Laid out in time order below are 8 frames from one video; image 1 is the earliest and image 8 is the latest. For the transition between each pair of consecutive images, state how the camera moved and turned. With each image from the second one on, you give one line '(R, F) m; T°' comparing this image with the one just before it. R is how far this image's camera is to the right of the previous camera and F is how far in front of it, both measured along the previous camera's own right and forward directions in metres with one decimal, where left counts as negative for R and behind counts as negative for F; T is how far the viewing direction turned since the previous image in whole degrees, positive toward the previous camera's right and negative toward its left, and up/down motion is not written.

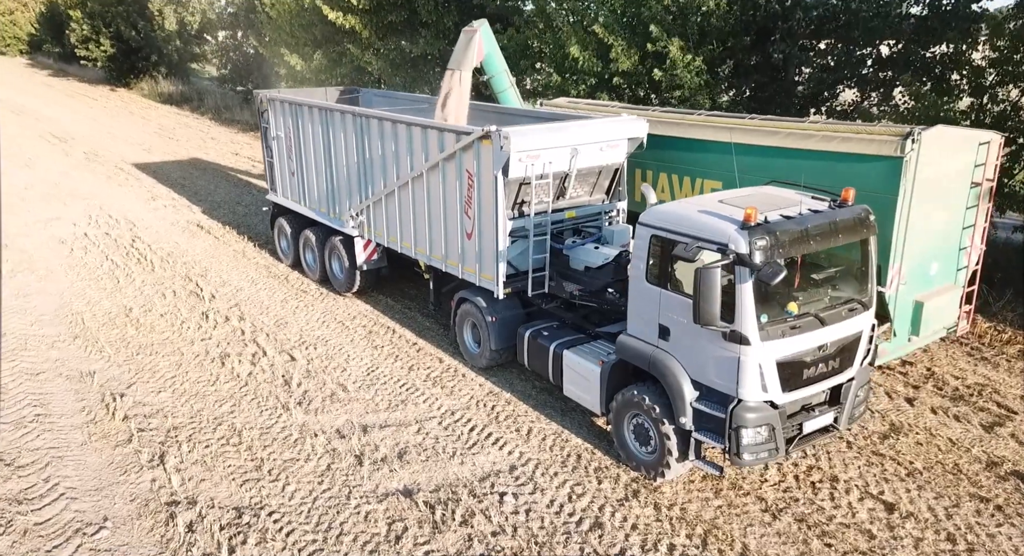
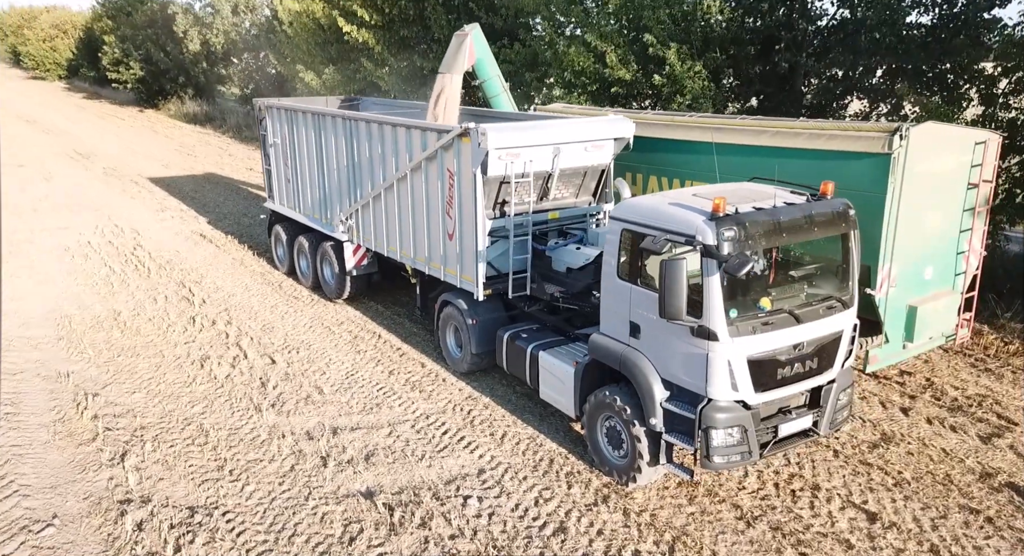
(+0.4, +0.2) m; -1°
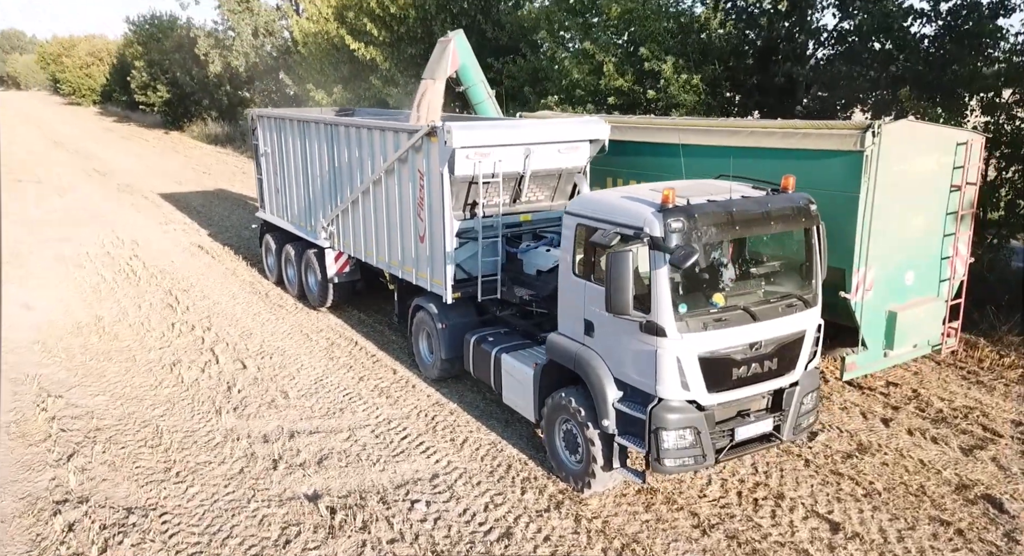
(+0.5, +0.2) m; -1°
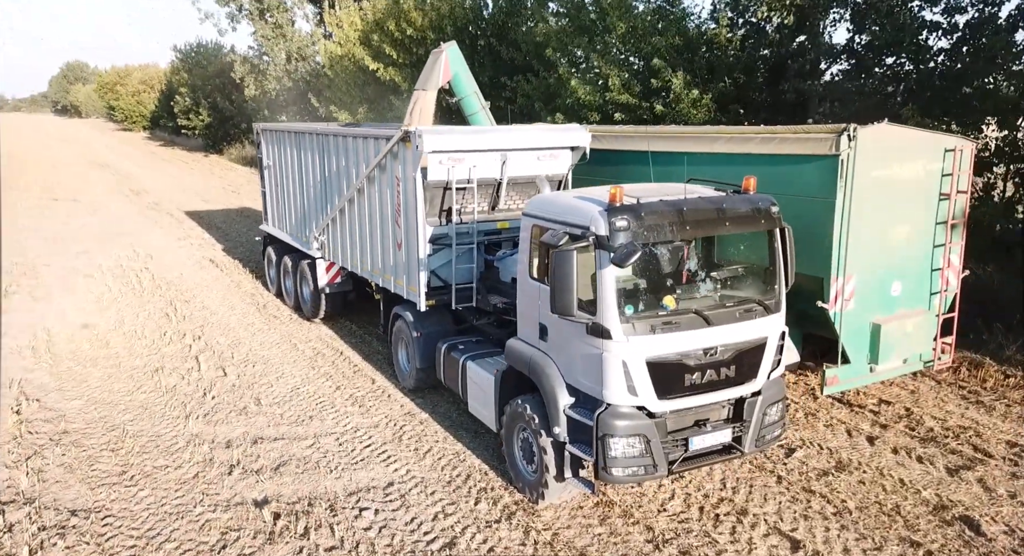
(+0.5, +0.2) m; -2°
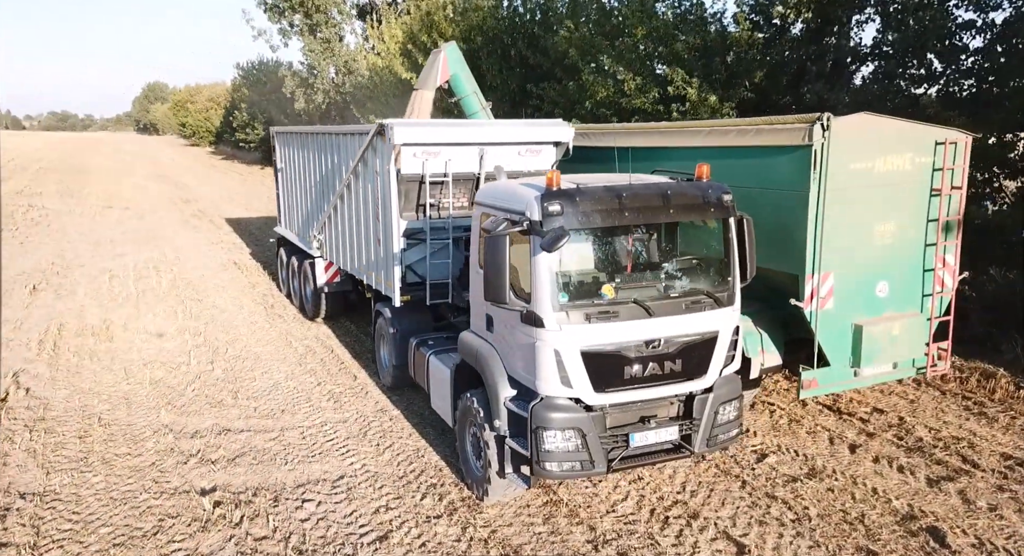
(+0.7, +0.2) m; -3°
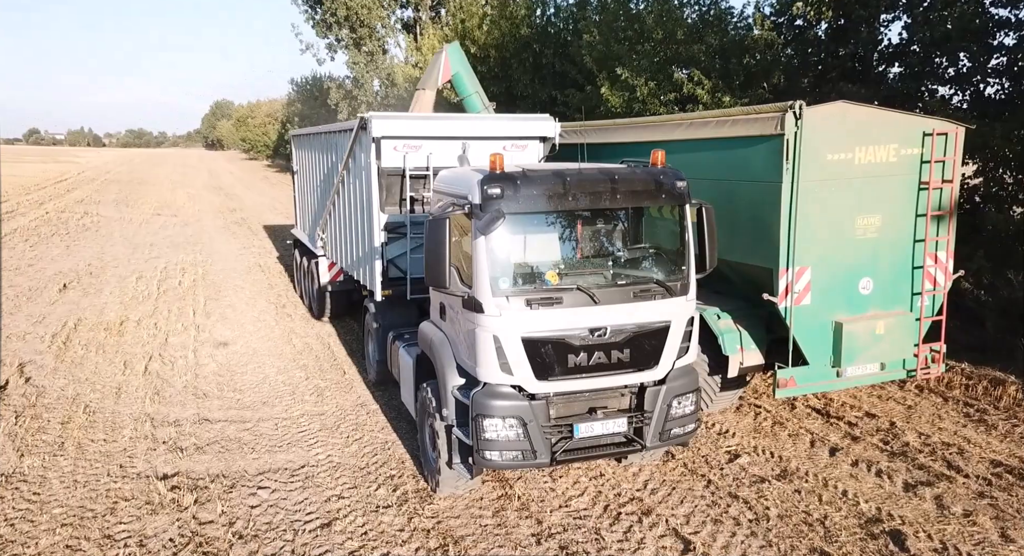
(+0.6, +0.1) m; -3°
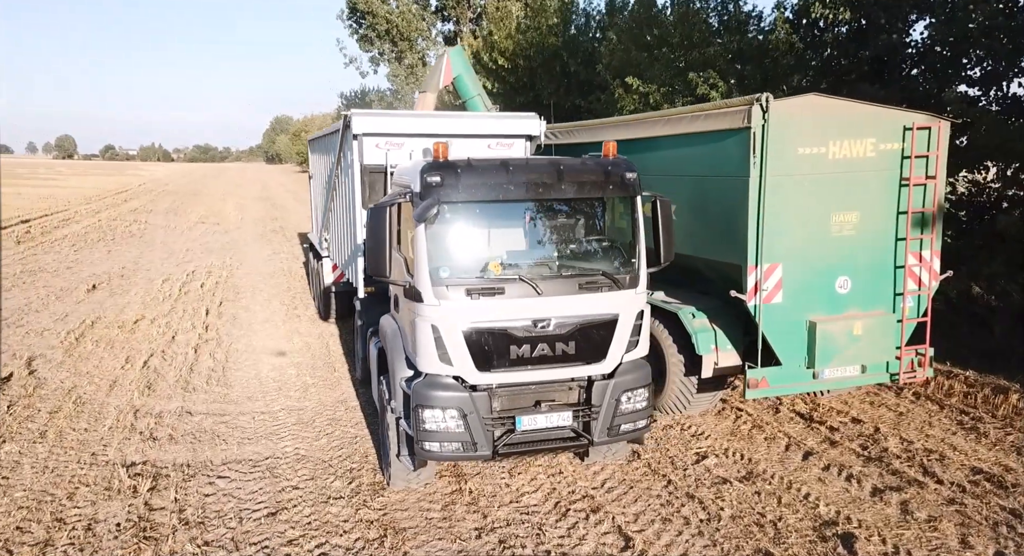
(+0.6, 0.0) m; -3°
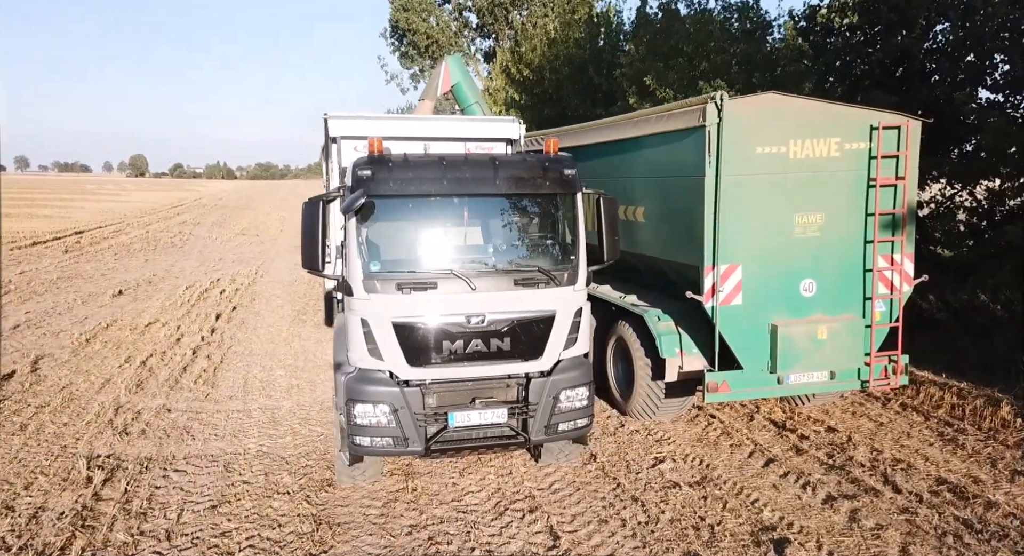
(+0.7, 0.0) m; -3°
